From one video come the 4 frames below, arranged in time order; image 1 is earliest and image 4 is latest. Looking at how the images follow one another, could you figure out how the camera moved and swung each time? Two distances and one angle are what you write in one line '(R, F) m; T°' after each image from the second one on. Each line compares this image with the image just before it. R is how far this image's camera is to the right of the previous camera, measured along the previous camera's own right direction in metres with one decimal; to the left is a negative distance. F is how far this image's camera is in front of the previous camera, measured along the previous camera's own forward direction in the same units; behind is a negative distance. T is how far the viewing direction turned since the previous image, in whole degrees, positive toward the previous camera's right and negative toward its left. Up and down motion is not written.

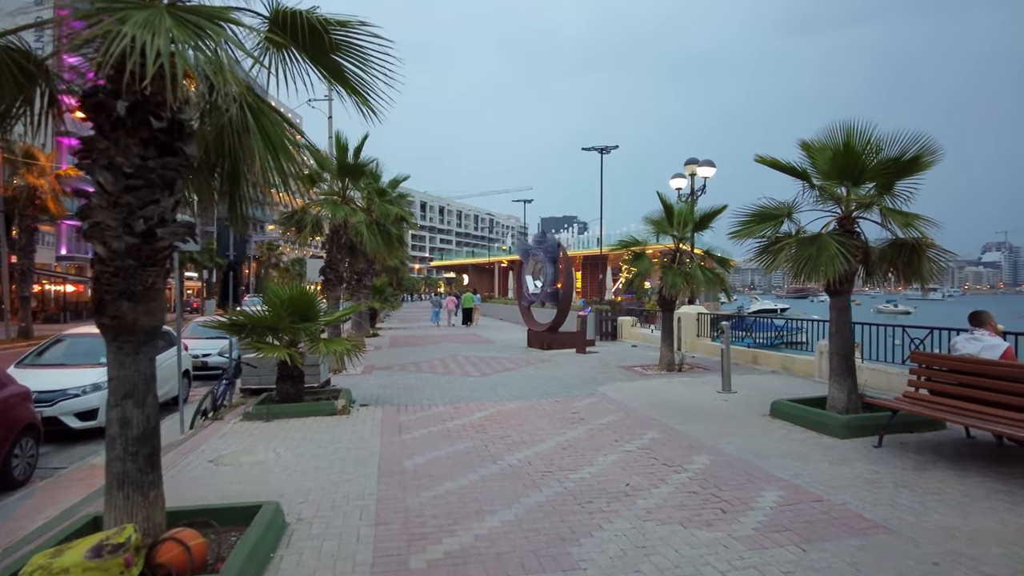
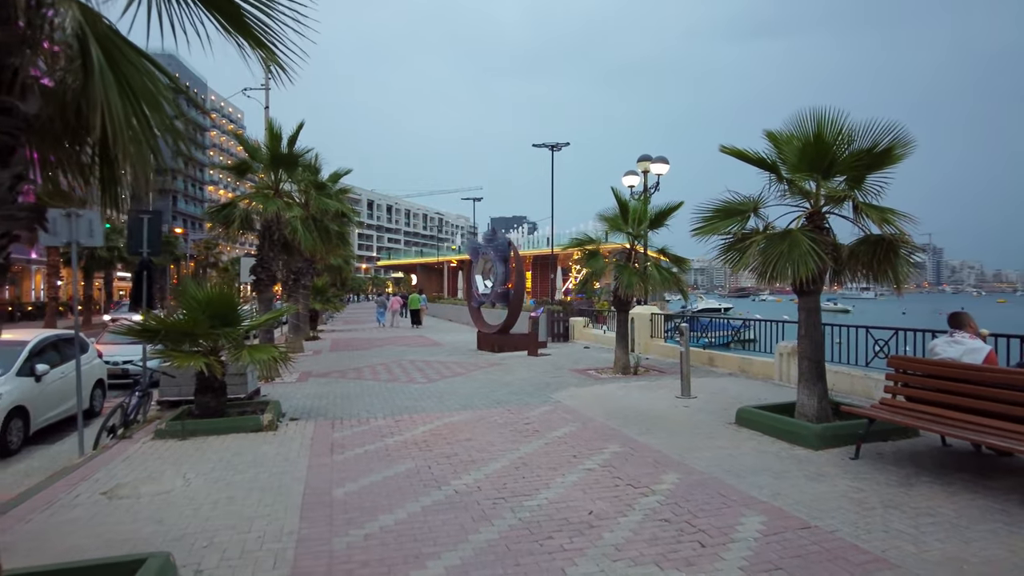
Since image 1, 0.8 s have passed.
(0.0, +0.7) m; +5°
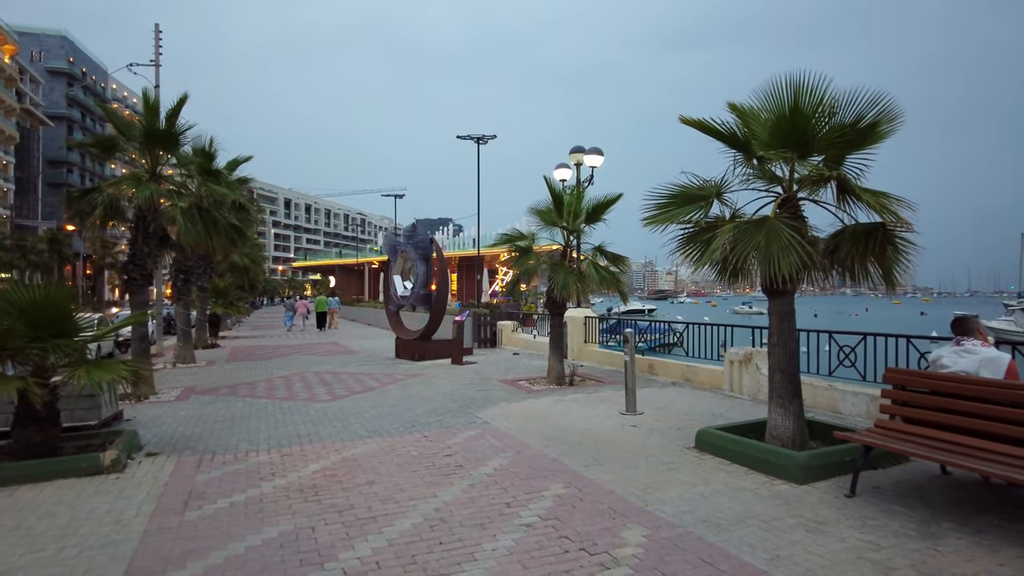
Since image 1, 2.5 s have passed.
(+0.1, +1.4) m; +7°
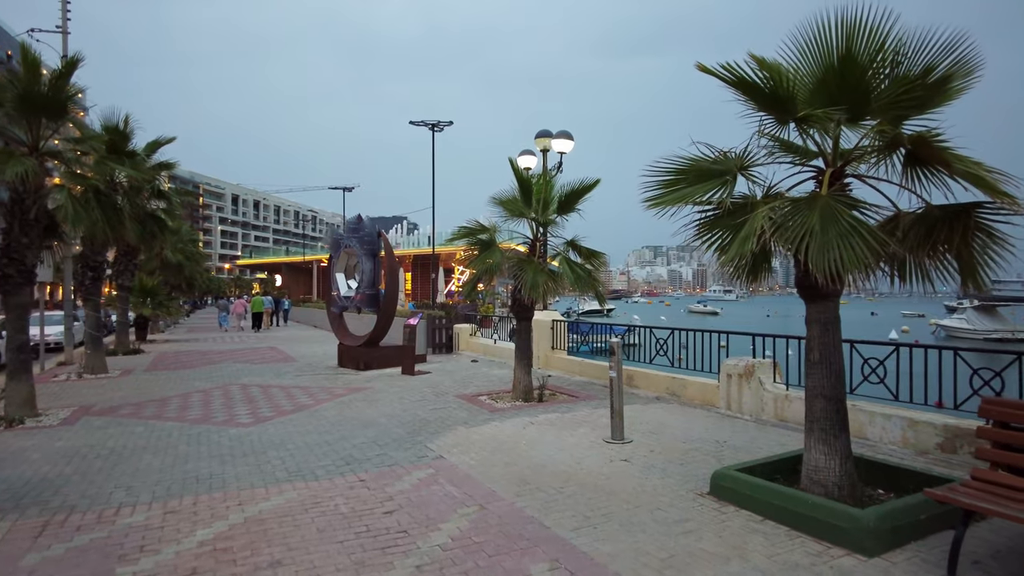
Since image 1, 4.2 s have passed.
(-0.1, +1.6) m; +4°
